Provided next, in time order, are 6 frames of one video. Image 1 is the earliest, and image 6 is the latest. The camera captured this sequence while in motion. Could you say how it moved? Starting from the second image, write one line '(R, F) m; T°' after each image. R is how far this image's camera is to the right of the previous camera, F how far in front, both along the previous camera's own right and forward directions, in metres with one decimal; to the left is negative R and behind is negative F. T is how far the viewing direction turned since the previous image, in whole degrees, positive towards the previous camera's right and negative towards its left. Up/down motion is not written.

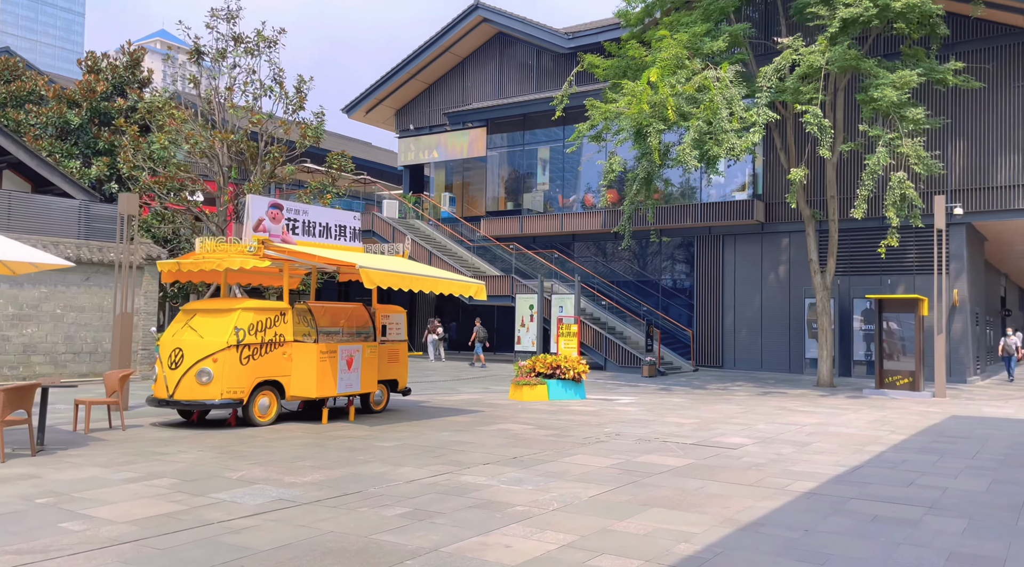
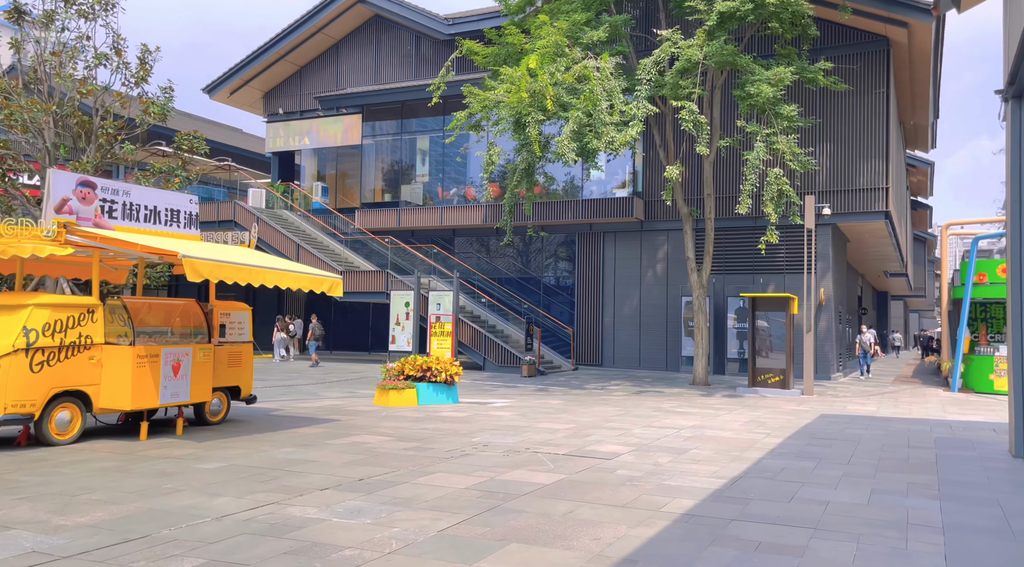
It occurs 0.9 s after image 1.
(+0.3, +1.0) m; +8°
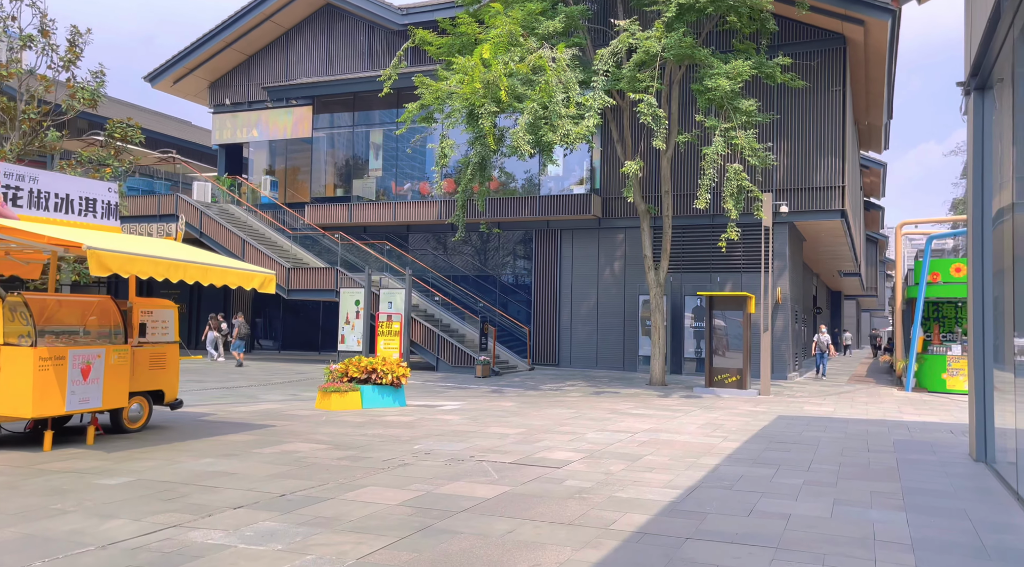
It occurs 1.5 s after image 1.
(+0.2, +0.6) m; +3°
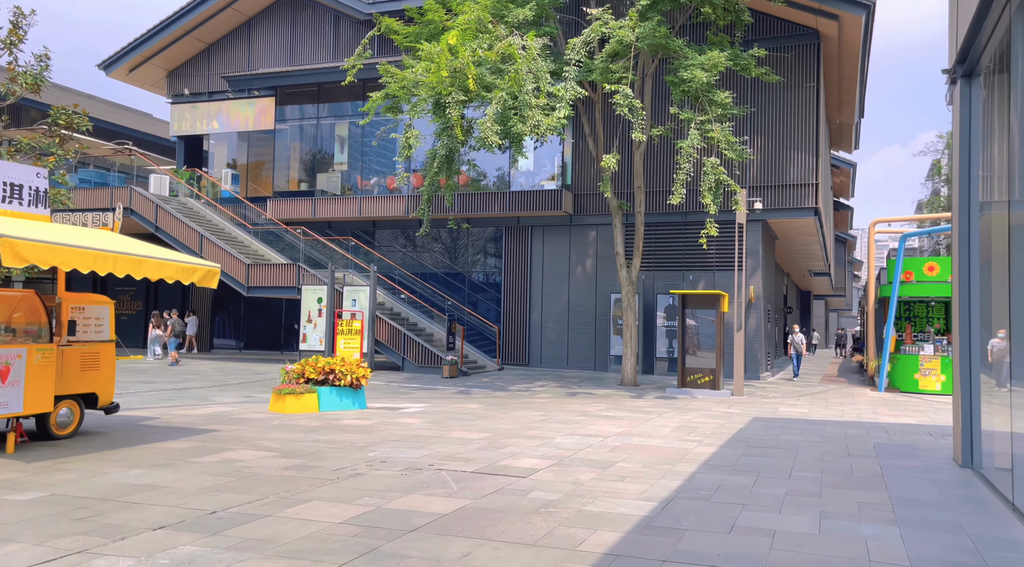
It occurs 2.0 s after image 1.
(+0.1, +0.7) m; +2°
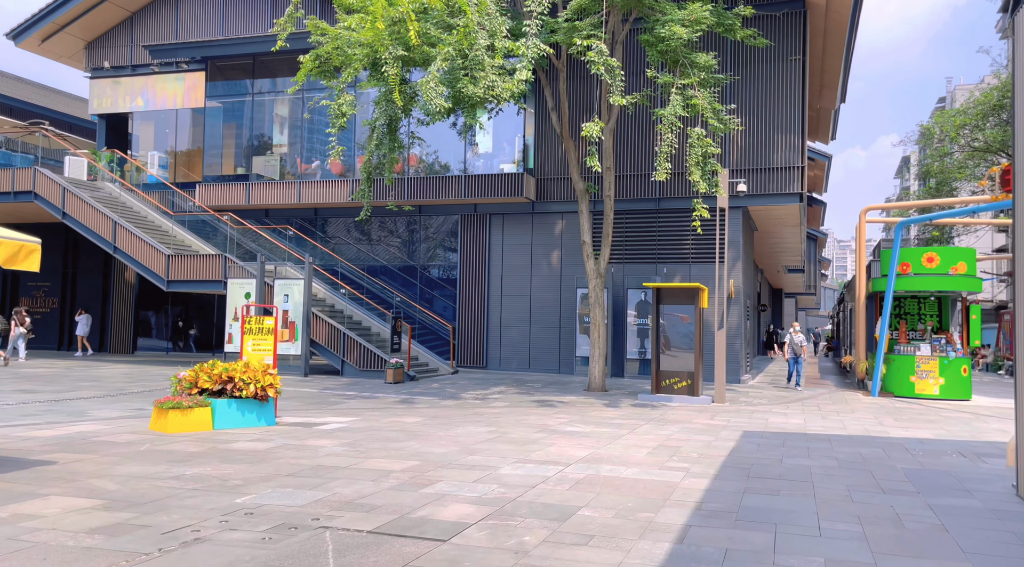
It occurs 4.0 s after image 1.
(+0.4, +2.5) m; +2°
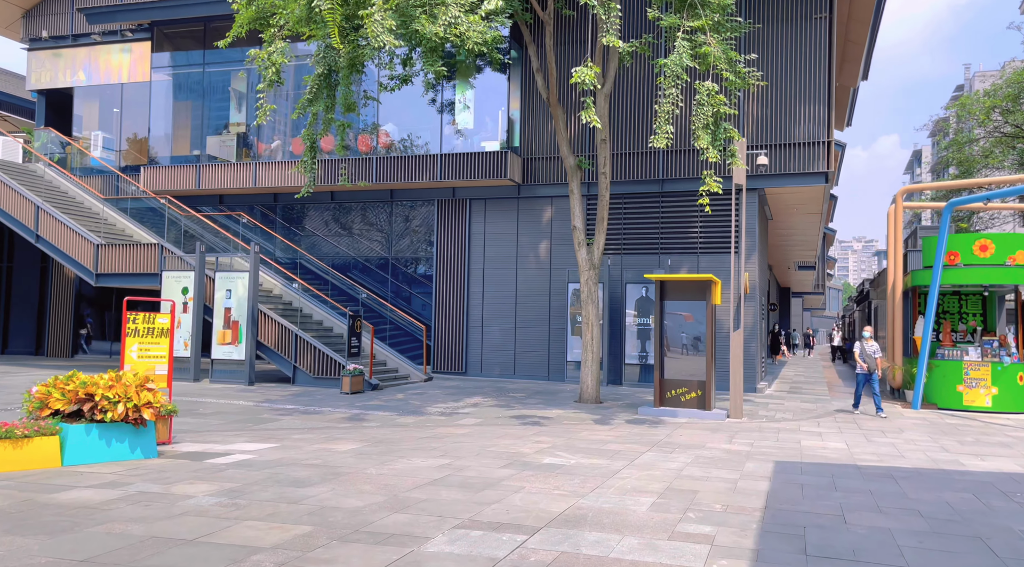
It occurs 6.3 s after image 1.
(+0.4, +2.9) m; 0°
